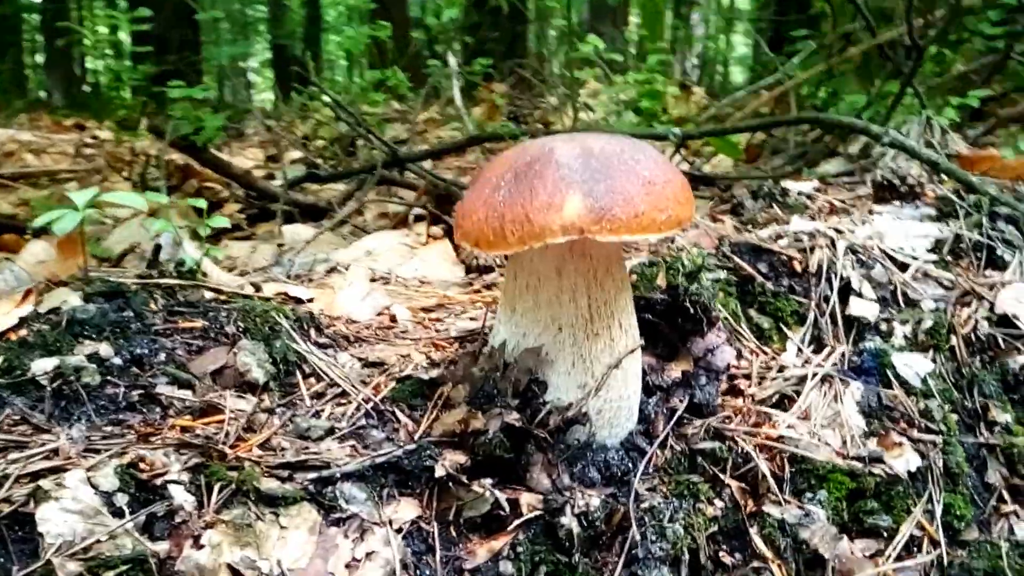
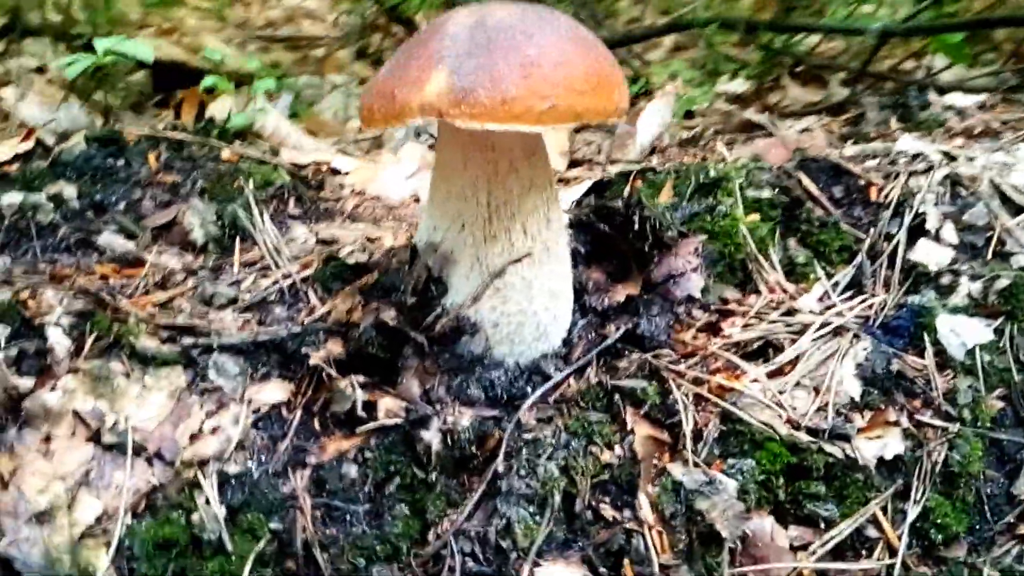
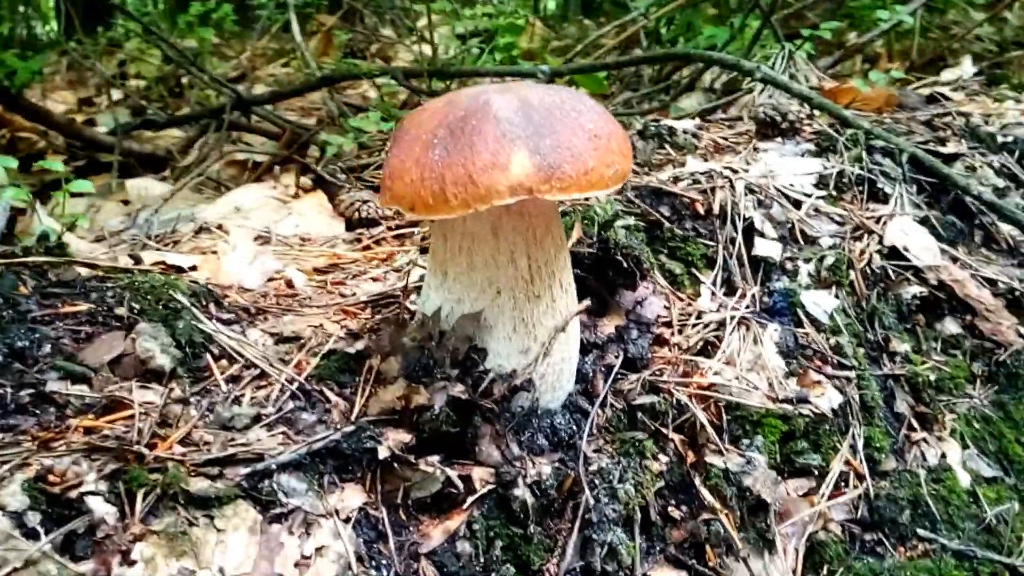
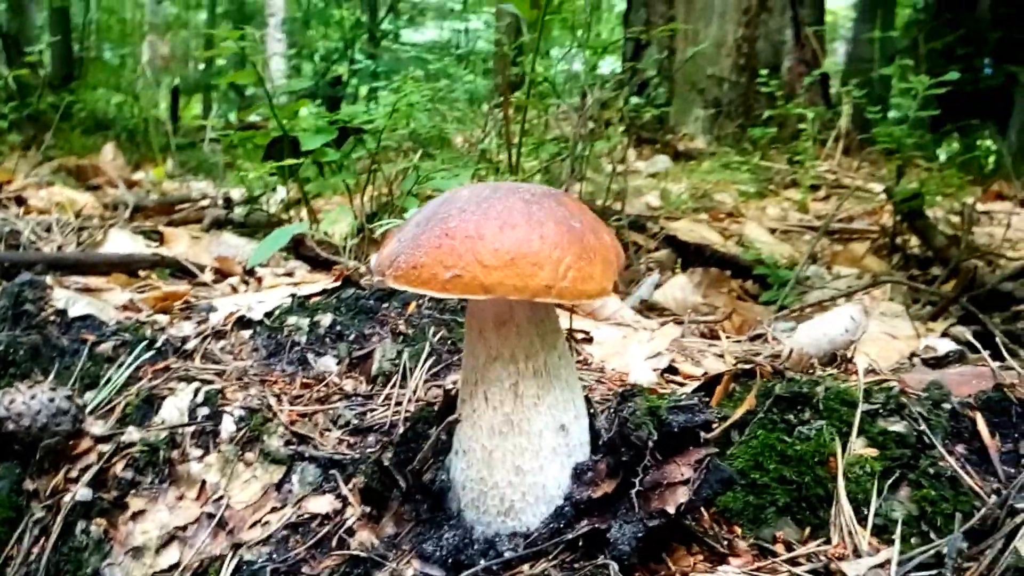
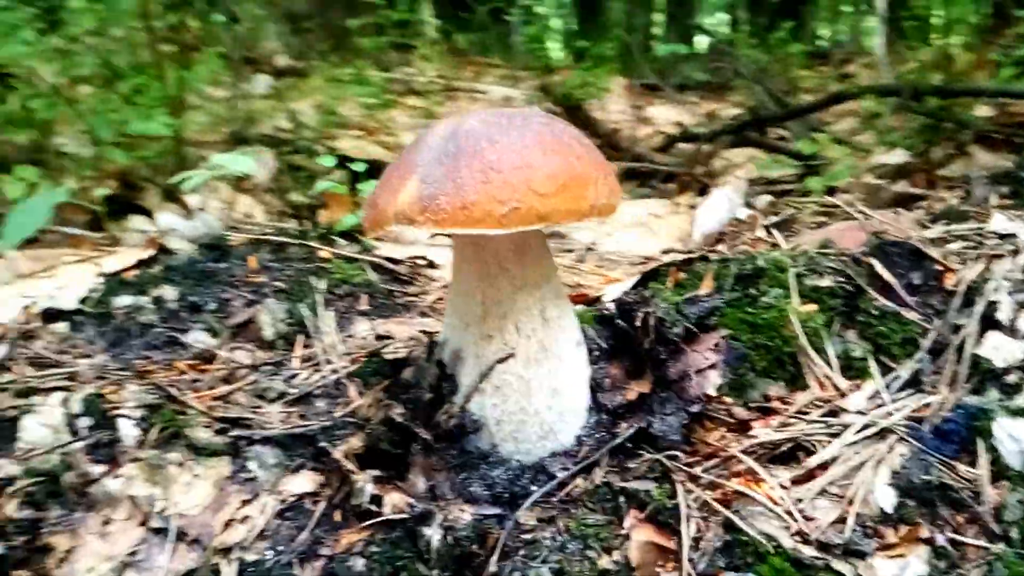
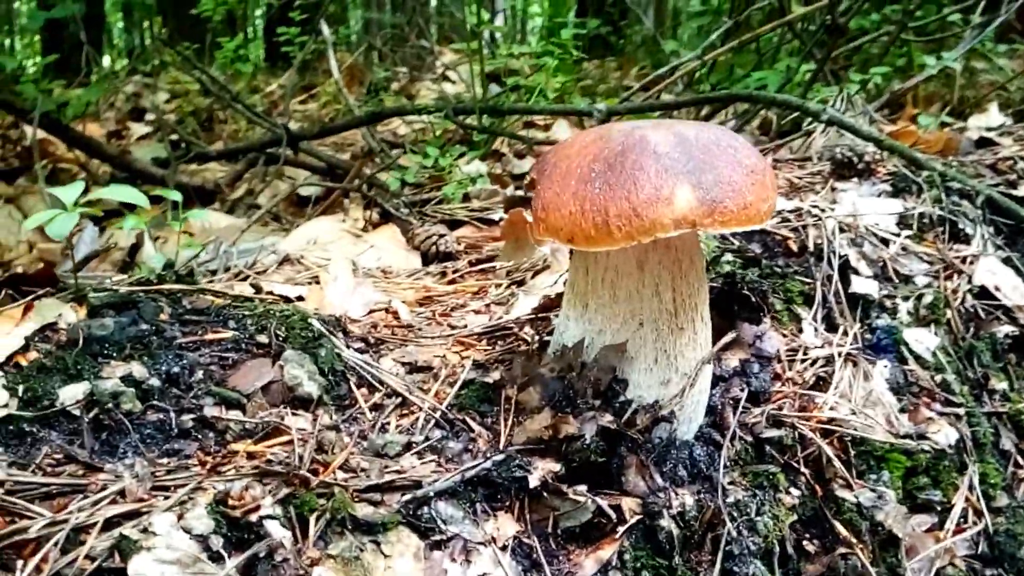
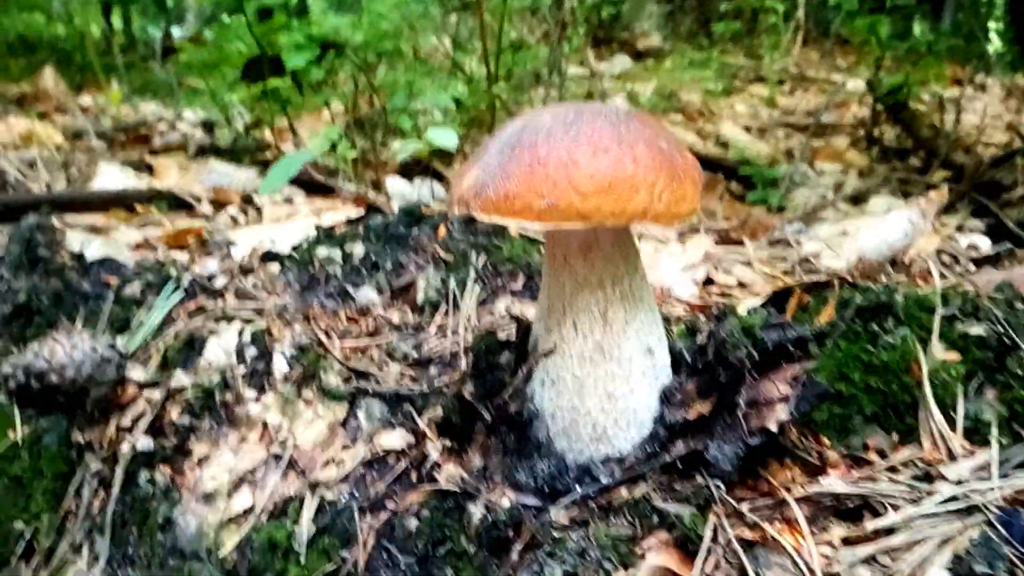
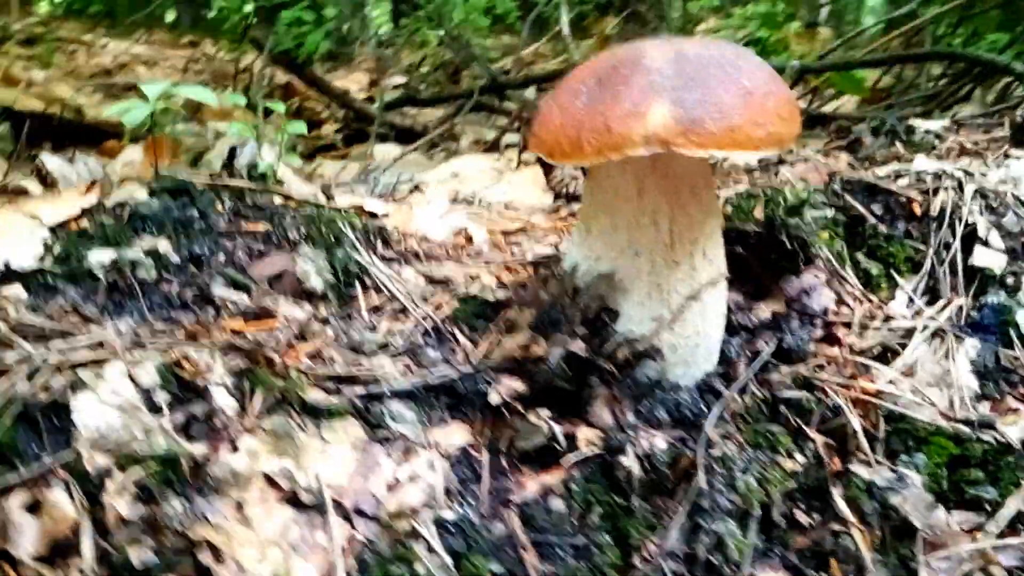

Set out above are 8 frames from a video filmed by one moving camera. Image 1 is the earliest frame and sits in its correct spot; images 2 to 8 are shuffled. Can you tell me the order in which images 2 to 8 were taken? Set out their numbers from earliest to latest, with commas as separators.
3, 6, 8, 2, 5, 7, 4
